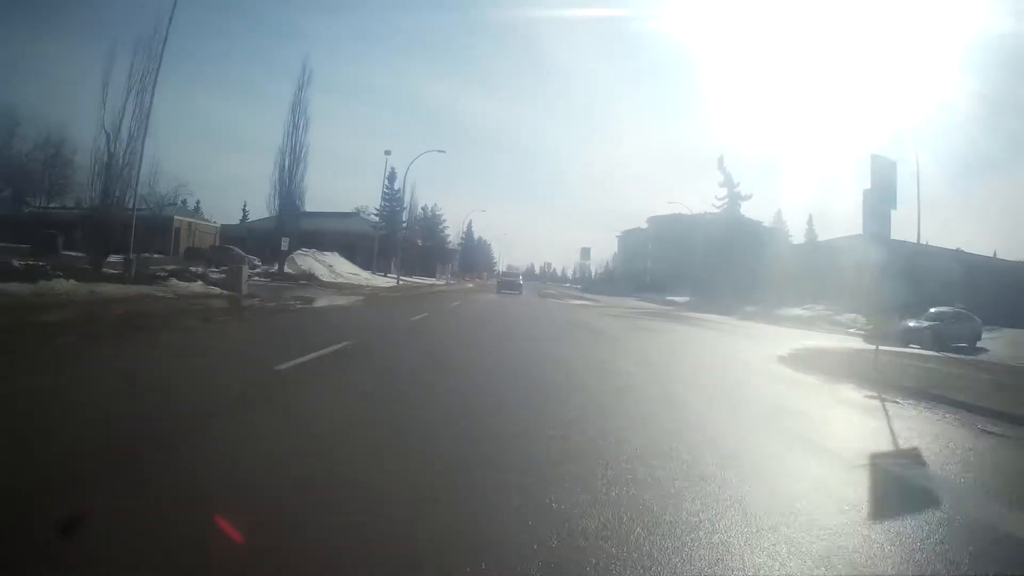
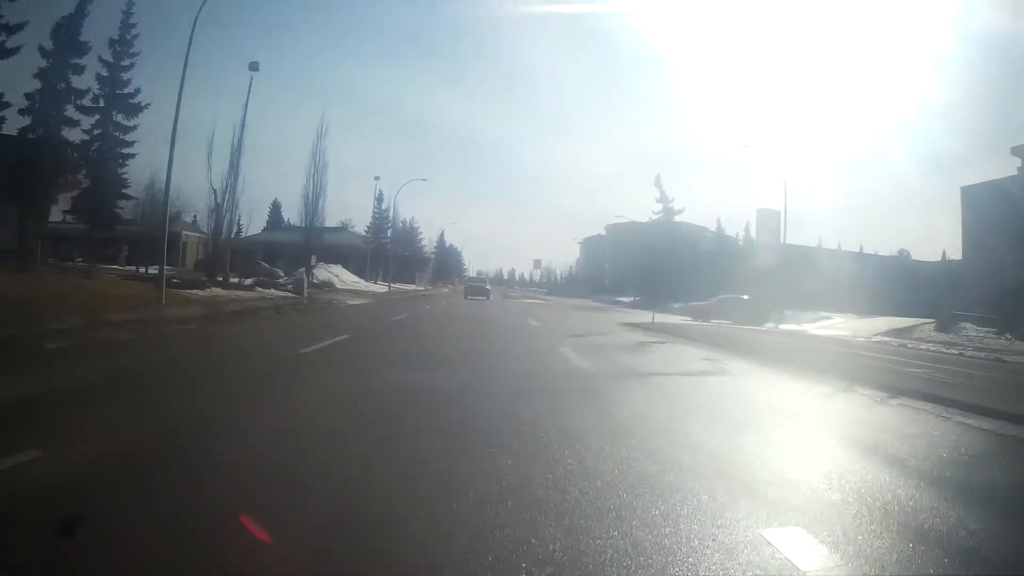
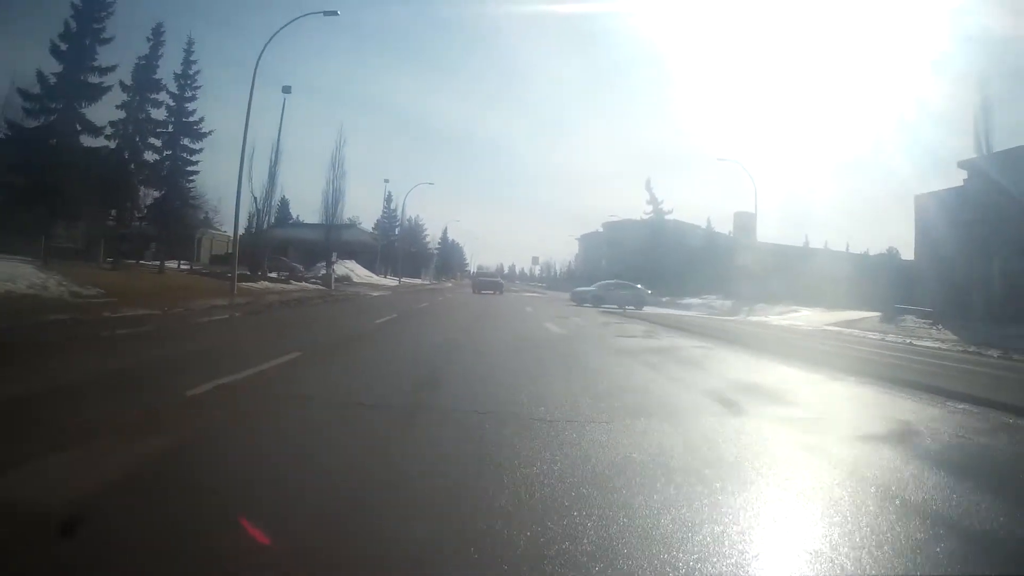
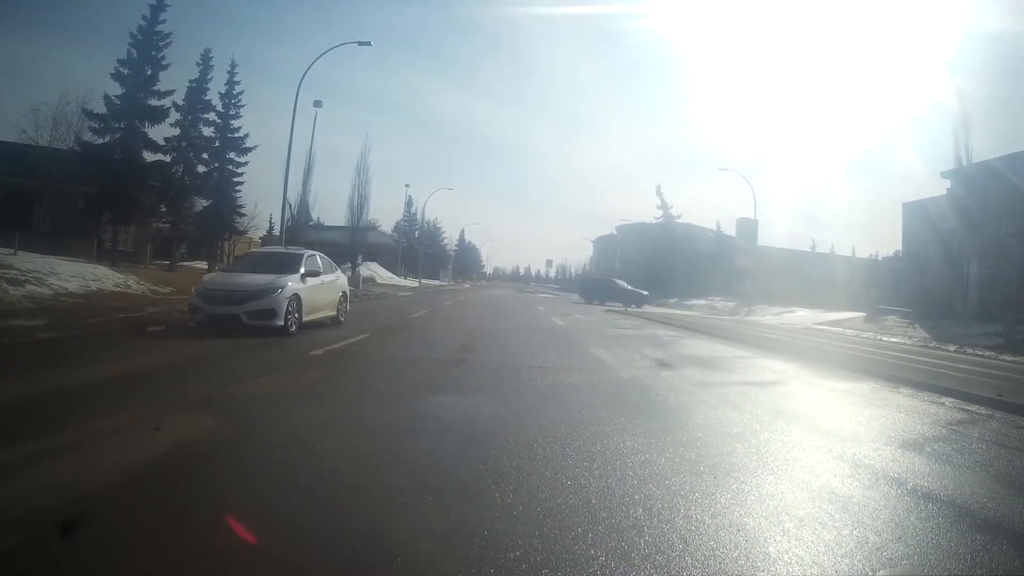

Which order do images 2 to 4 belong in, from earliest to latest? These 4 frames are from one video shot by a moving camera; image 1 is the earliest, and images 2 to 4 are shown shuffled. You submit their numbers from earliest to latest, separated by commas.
2, 3, 4
